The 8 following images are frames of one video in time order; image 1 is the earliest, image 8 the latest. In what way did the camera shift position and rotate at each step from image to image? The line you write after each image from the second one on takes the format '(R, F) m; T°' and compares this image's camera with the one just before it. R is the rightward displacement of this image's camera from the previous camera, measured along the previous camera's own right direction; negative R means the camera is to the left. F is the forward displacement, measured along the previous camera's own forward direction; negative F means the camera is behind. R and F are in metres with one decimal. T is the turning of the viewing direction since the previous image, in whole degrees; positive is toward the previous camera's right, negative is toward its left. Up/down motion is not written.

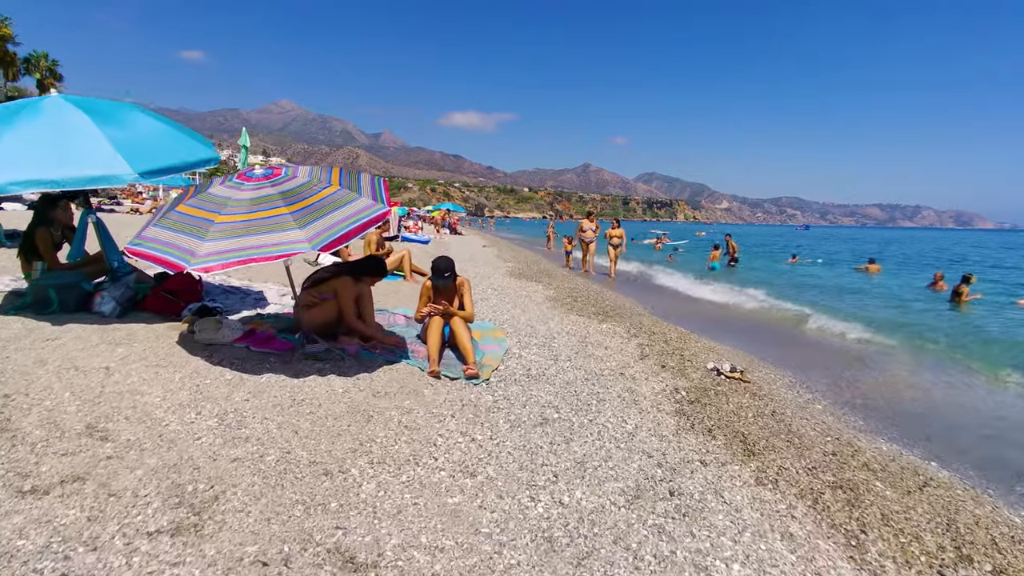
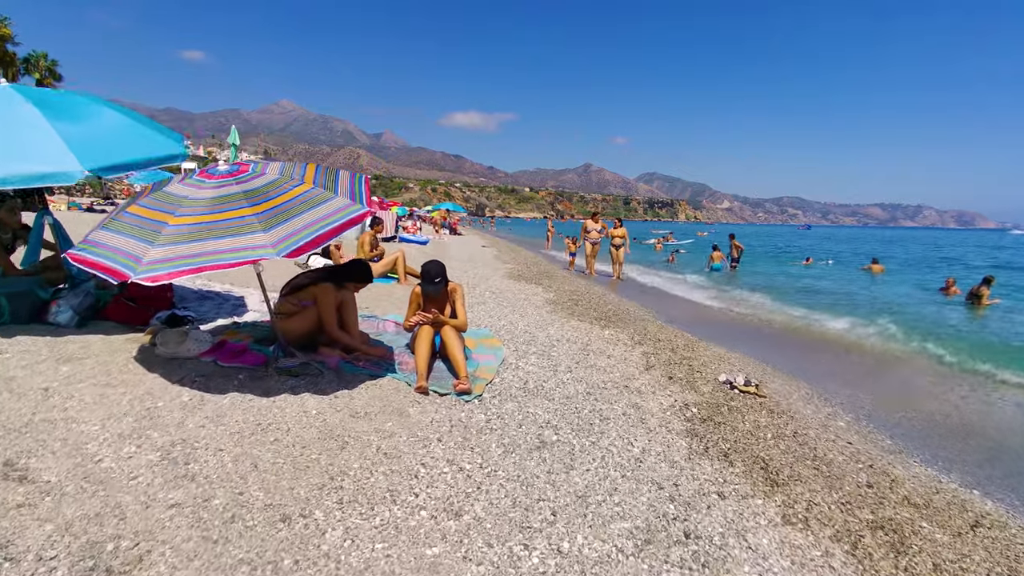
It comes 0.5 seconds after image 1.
(+0.1, +0.5) m; 0°
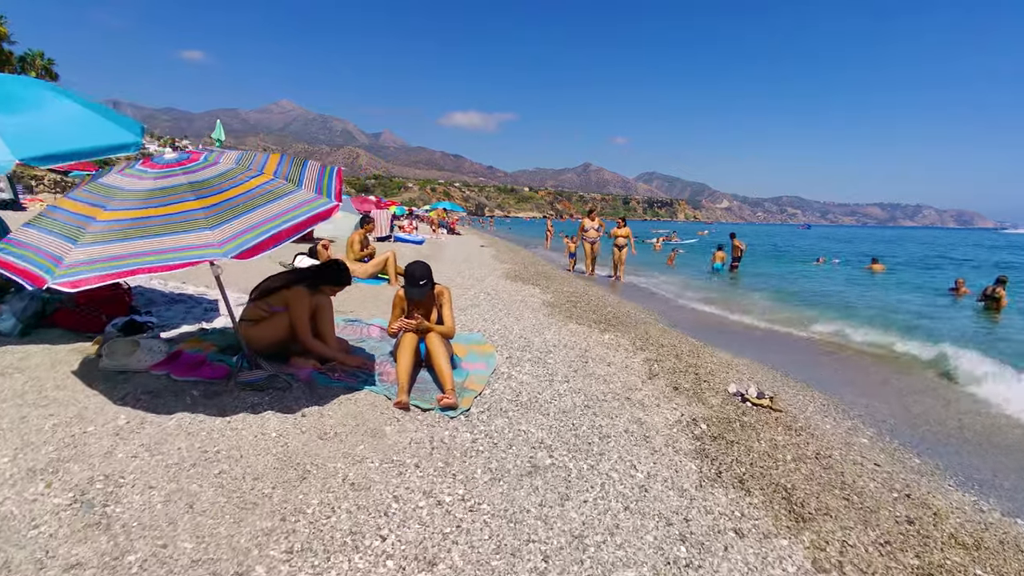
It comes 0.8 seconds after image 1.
(+0.1, +0.5) m; 0°
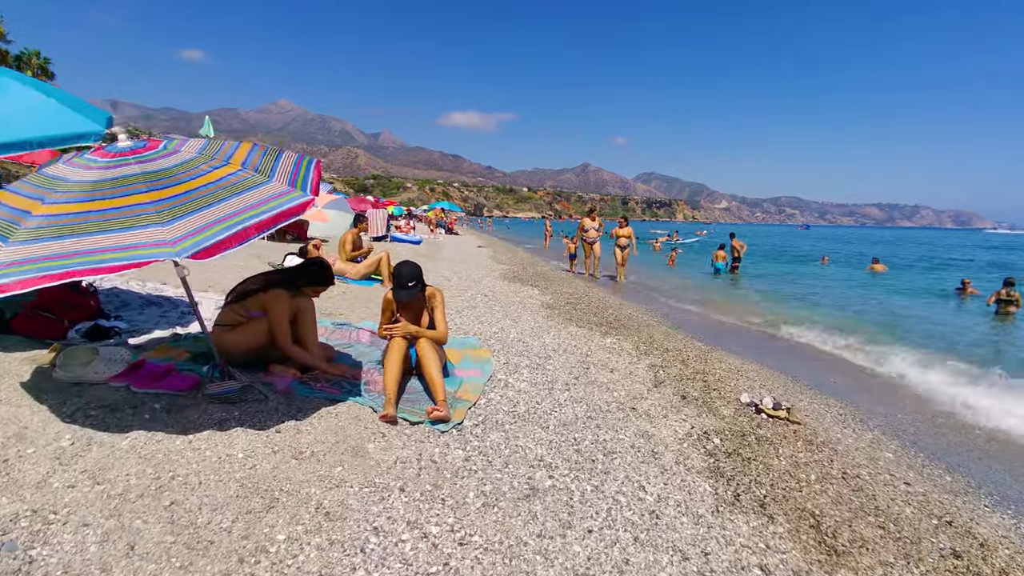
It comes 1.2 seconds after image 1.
(0.0, +0.4) m; 0°
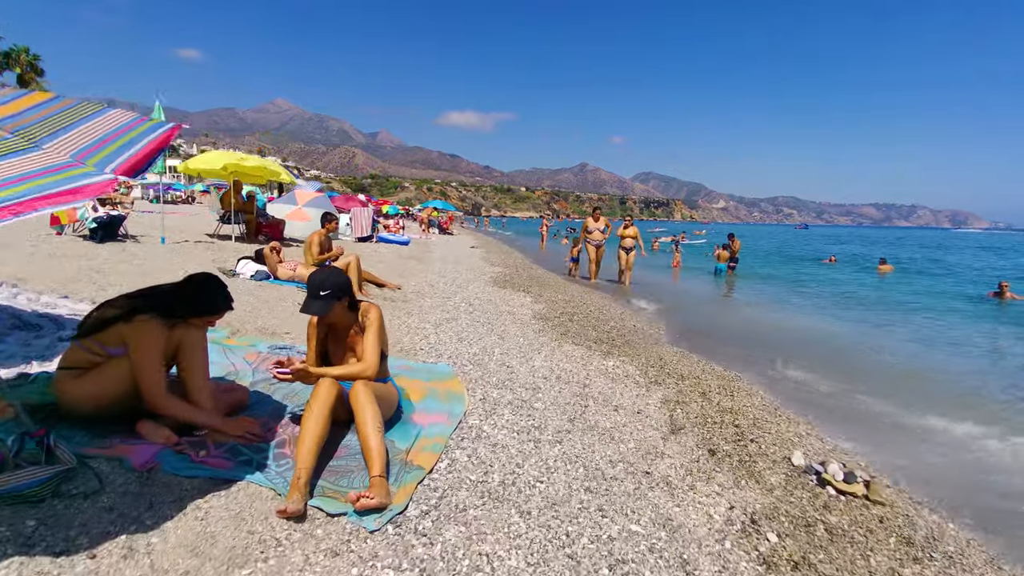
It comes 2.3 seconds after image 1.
(+0.2, +1.4) m; 0°
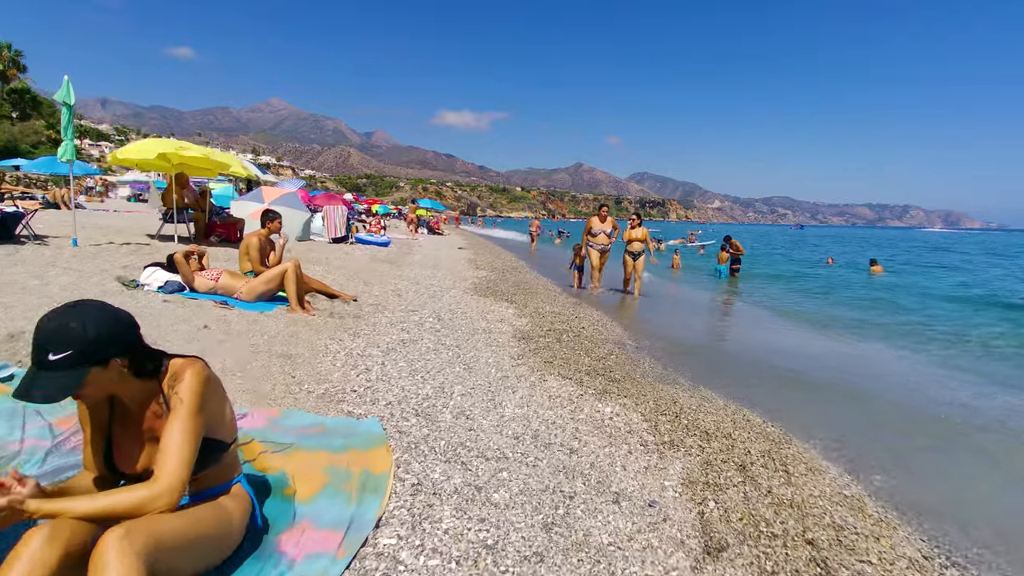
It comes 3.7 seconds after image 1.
(+0.3, +1.9) m; 0°
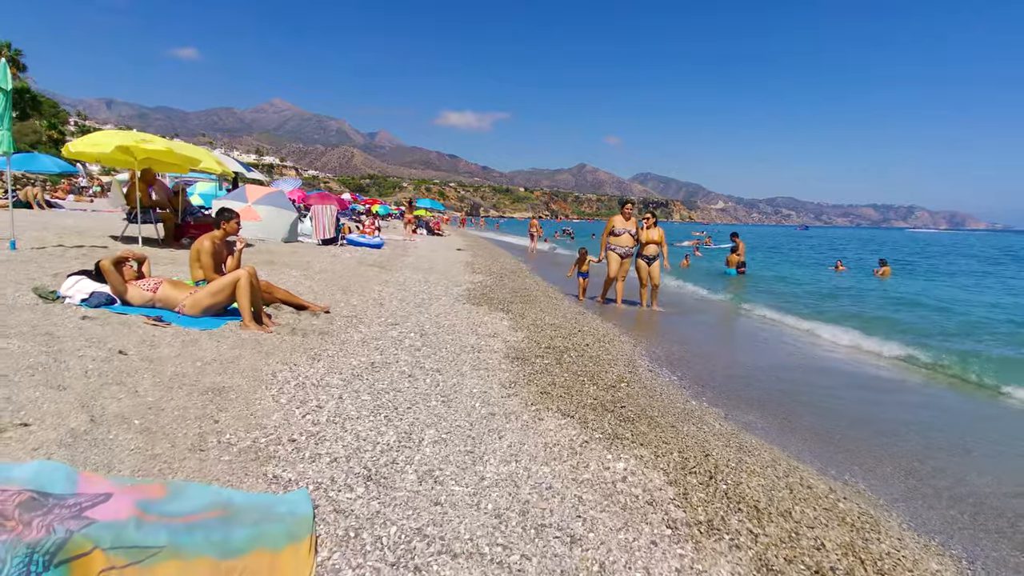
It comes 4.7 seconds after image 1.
(+0.1, +1.2) m; 0°
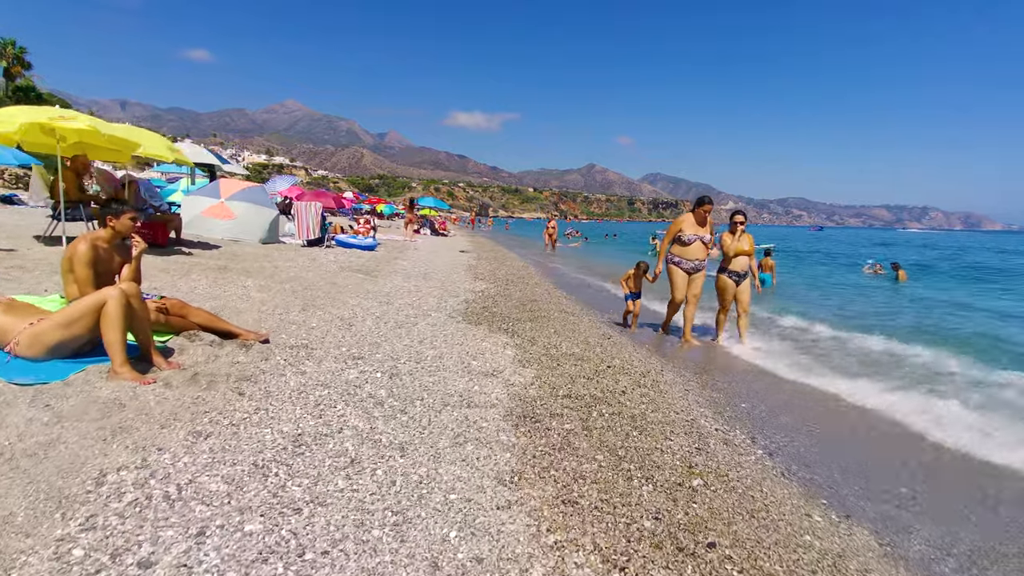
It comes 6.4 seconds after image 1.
(0.0, +2.4) m; -1°
